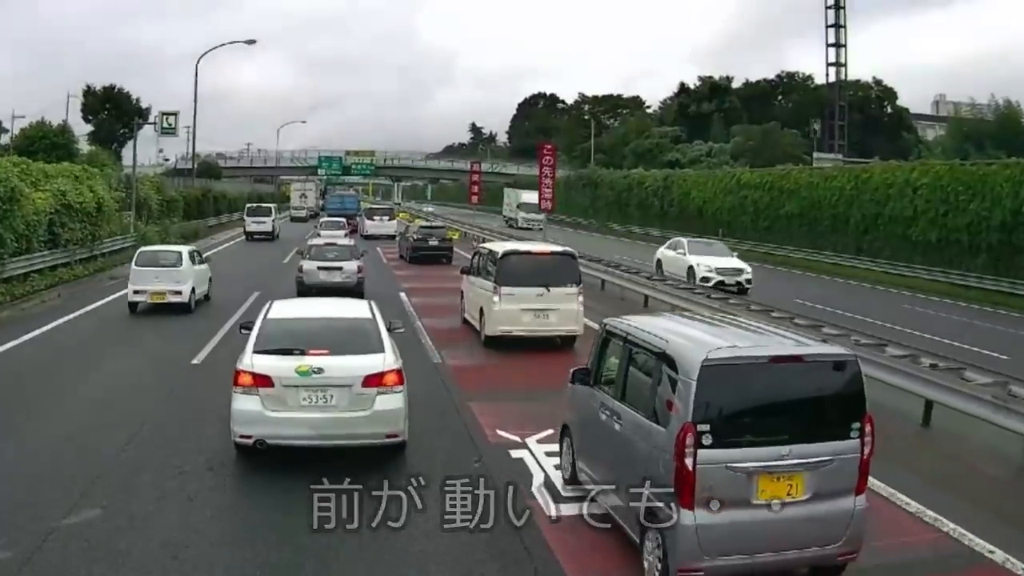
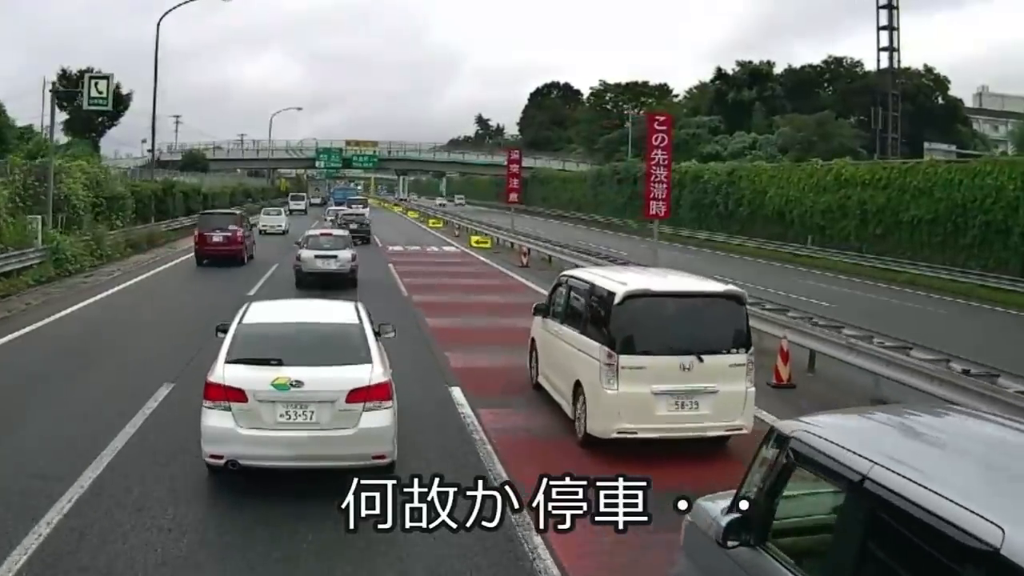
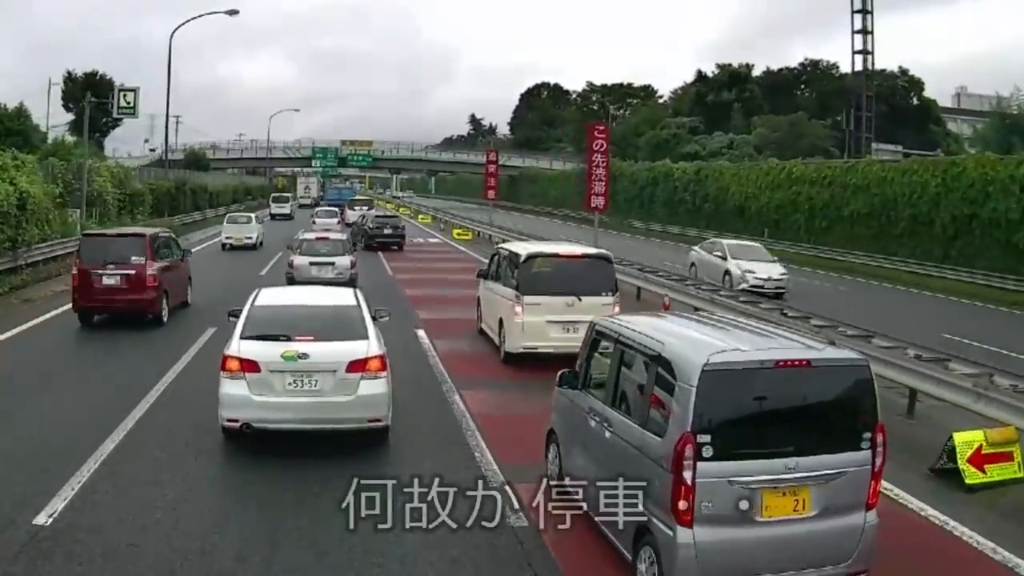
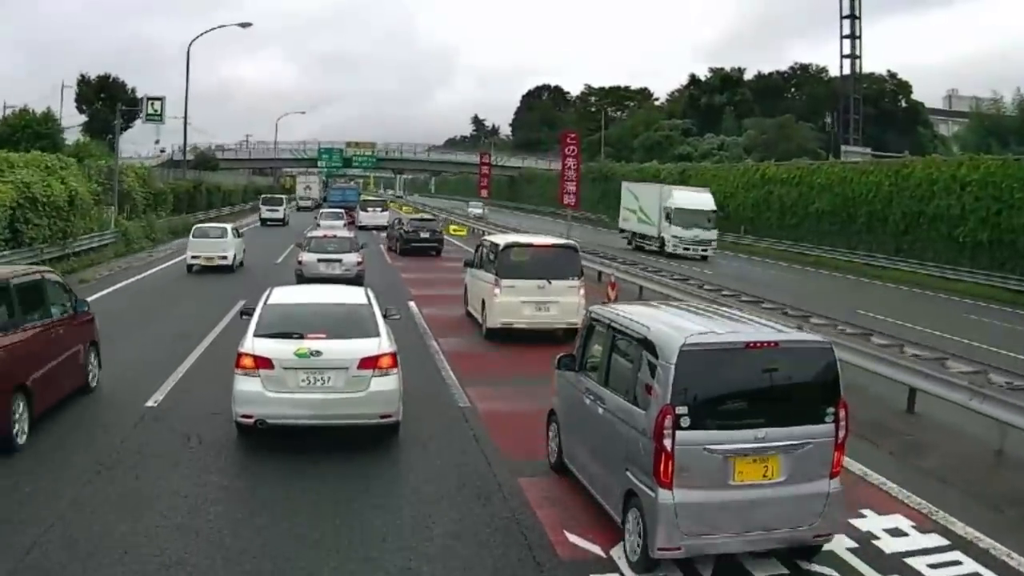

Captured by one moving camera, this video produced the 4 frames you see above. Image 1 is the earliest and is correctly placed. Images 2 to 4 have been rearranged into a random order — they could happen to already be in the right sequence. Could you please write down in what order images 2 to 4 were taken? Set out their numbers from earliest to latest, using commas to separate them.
4, 3, 2
